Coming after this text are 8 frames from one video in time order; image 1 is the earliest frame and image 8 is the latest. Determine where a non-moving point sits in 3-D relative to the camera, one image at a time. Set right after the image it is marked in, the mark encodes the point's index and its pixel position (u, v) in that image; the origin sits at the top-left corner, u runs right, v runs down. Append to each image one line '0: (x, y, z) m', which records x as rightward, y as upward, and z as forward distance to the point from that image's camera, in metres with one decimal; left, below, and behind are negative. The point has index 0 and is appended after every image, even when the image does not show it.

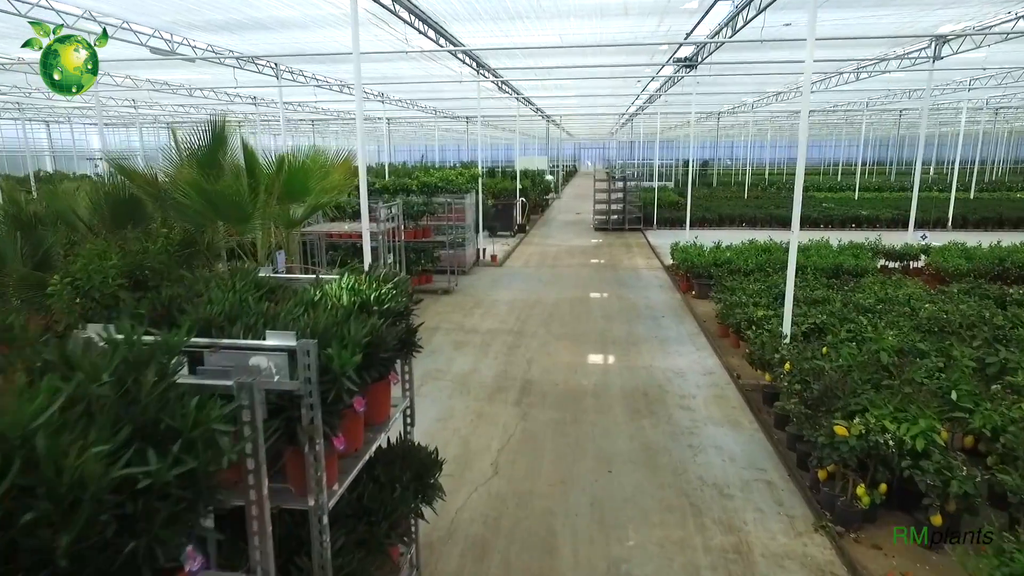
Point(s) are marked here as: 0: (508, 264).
0: (-0.1, +0.4, +12.9) m
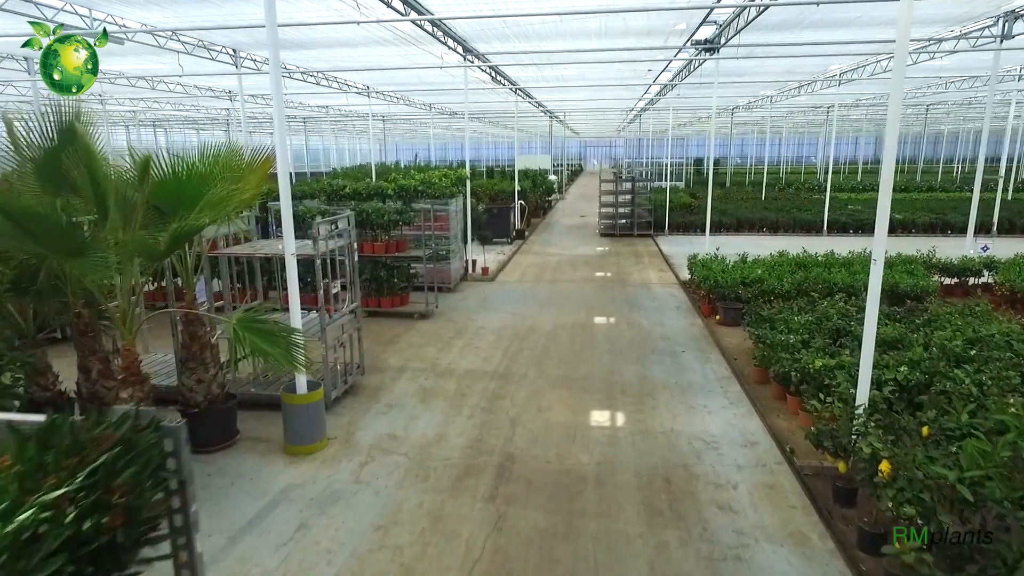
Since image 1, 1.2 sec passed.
0: (-0.2, +0.1, +11.3) m
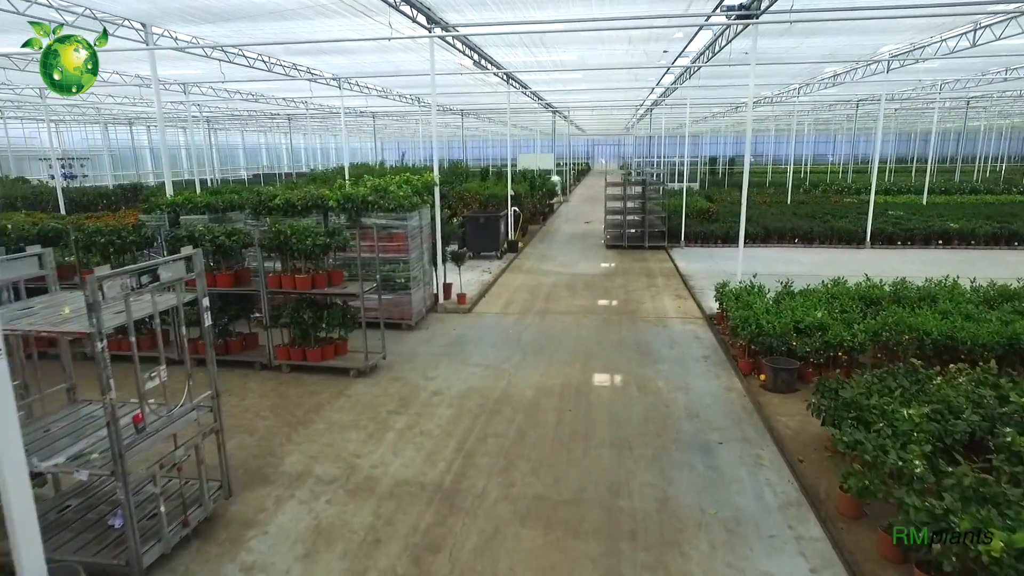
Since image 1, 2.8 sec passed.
0: (-0.3, -0.2, +9.1) m
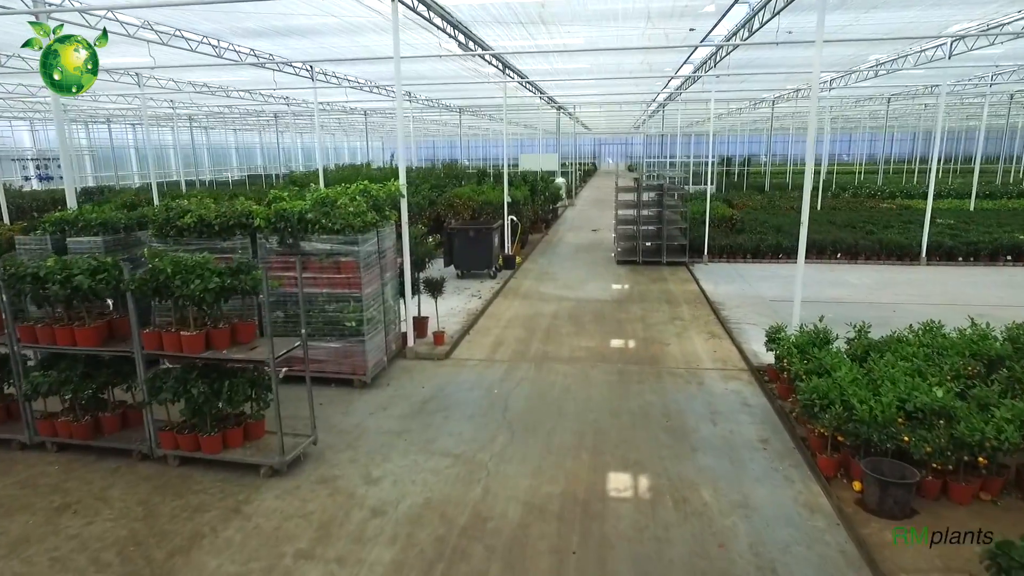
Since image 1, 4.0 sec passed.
0: (-0.4, -0.5, +7.2) m
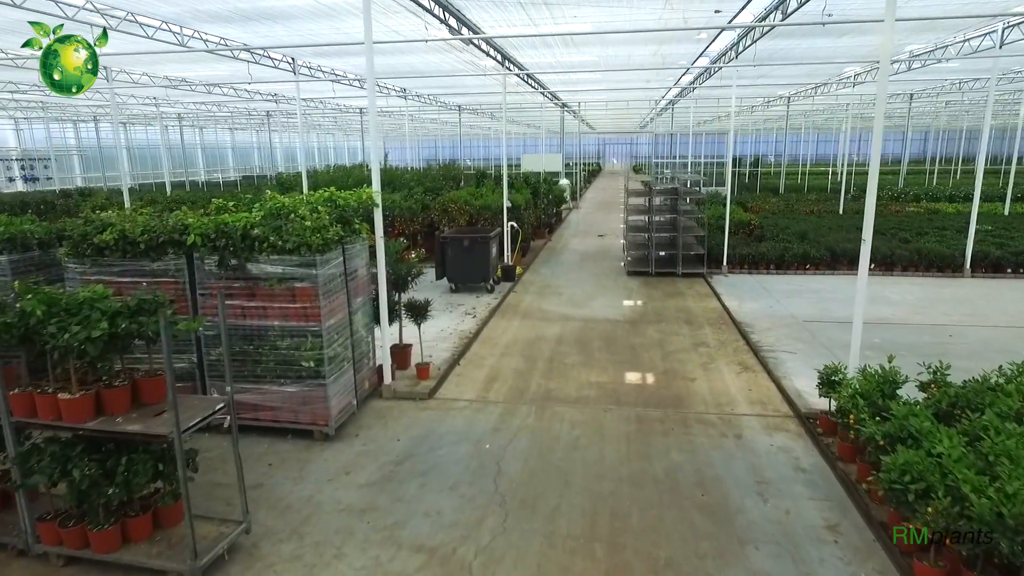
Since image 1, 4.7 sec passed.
0: (-0.5, -0.7, +6.1) m
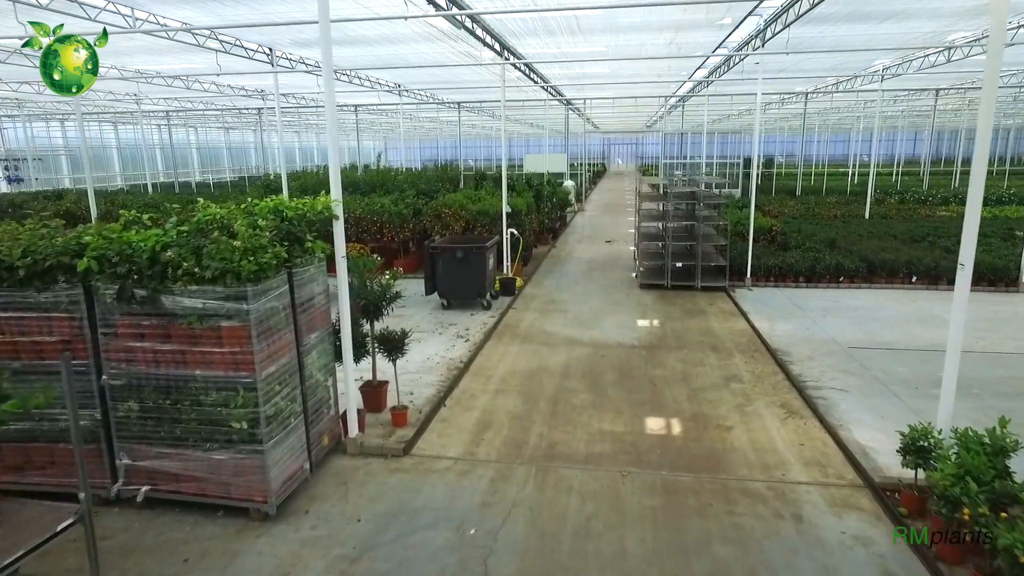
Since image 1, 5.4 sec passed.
0: (-0.5, -0.9, +5.0) m
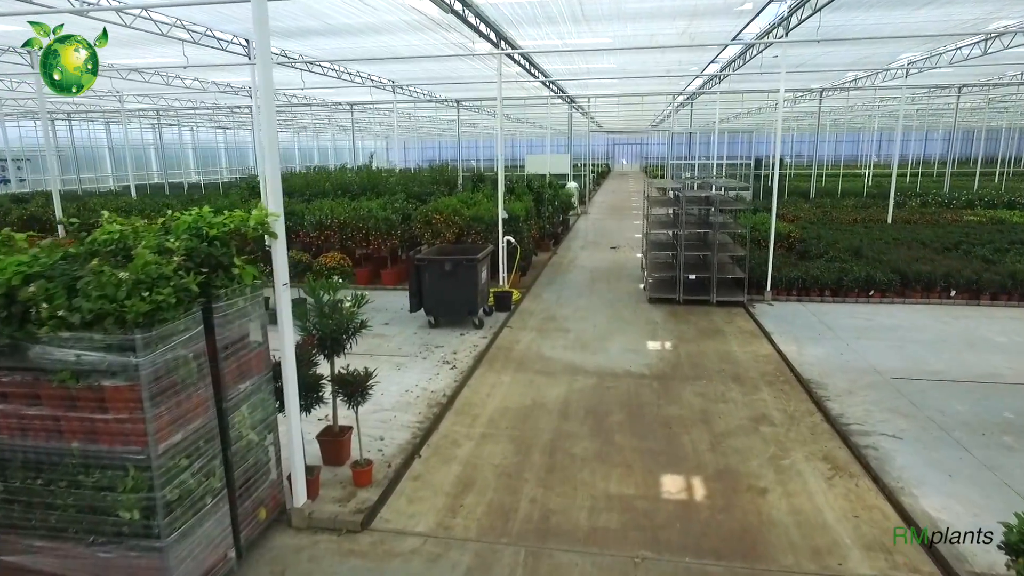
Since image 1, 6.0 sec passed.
0: (-0.5, -1.0, +4.1) m
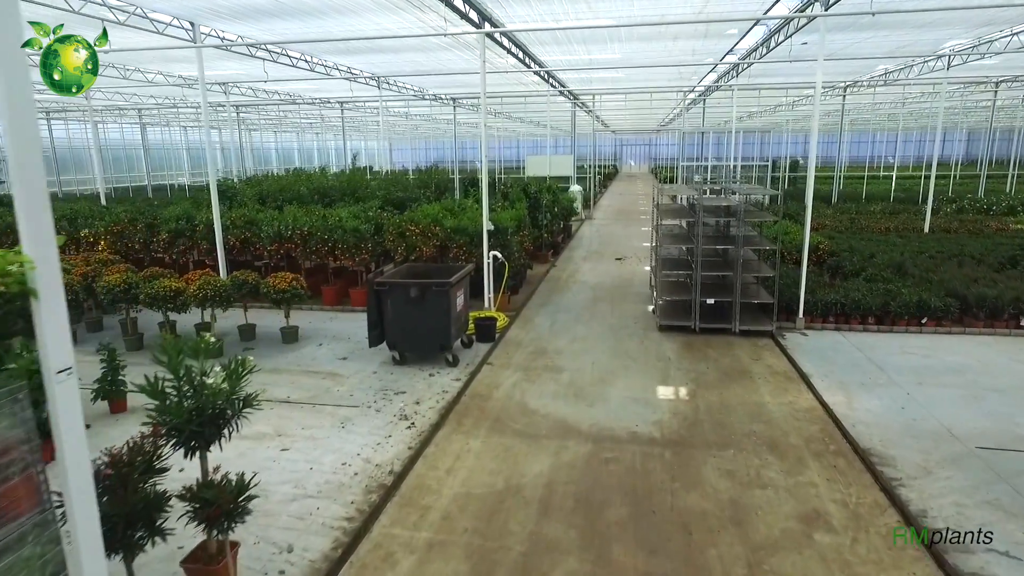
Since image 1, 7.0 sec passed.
0: (-0.7, -1.3, +2.7) m
